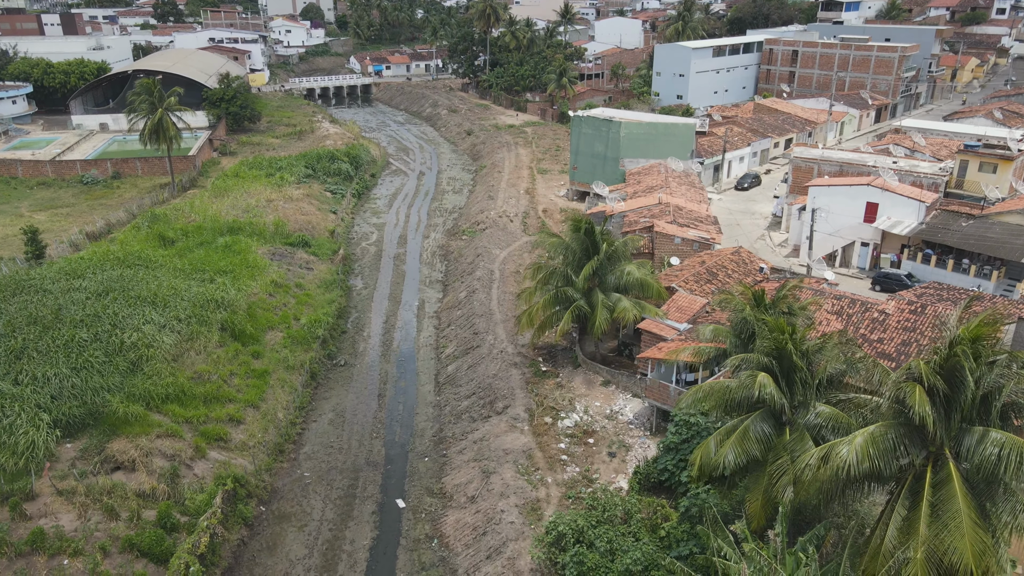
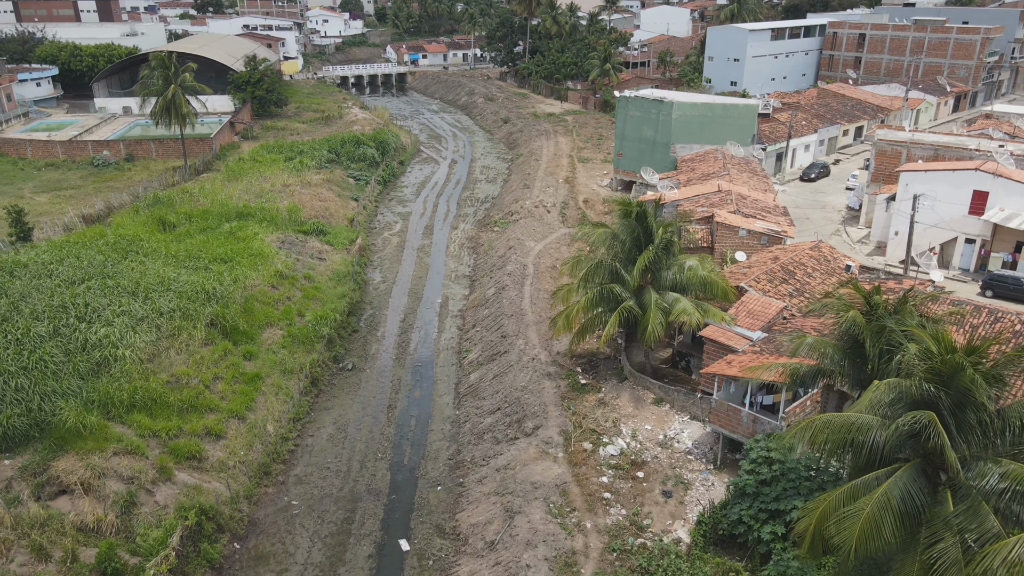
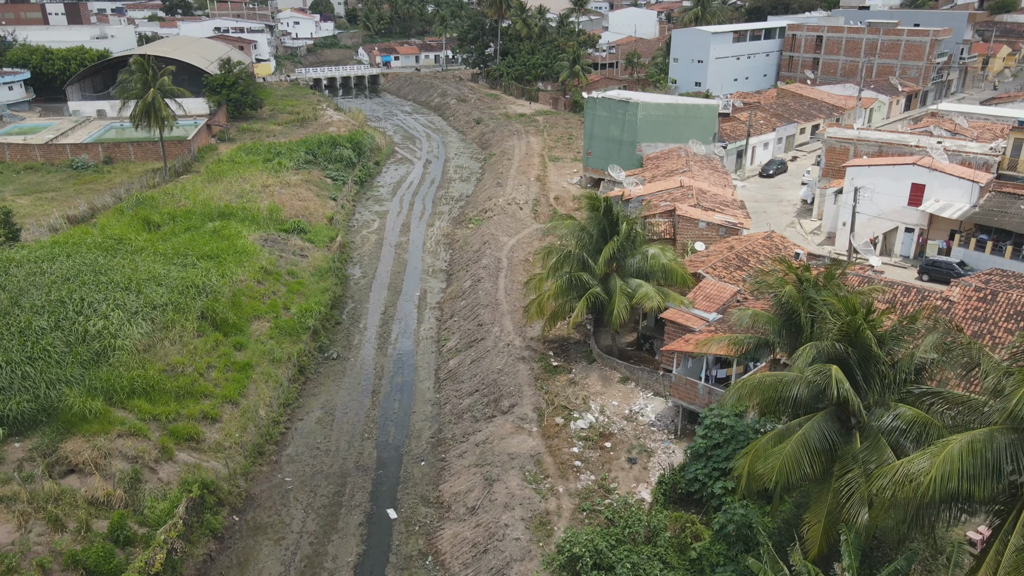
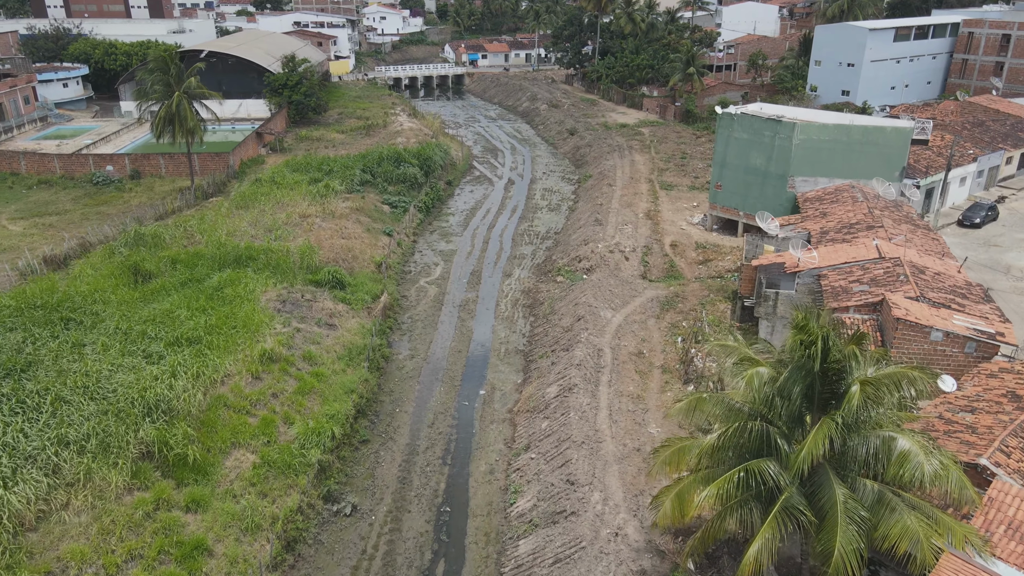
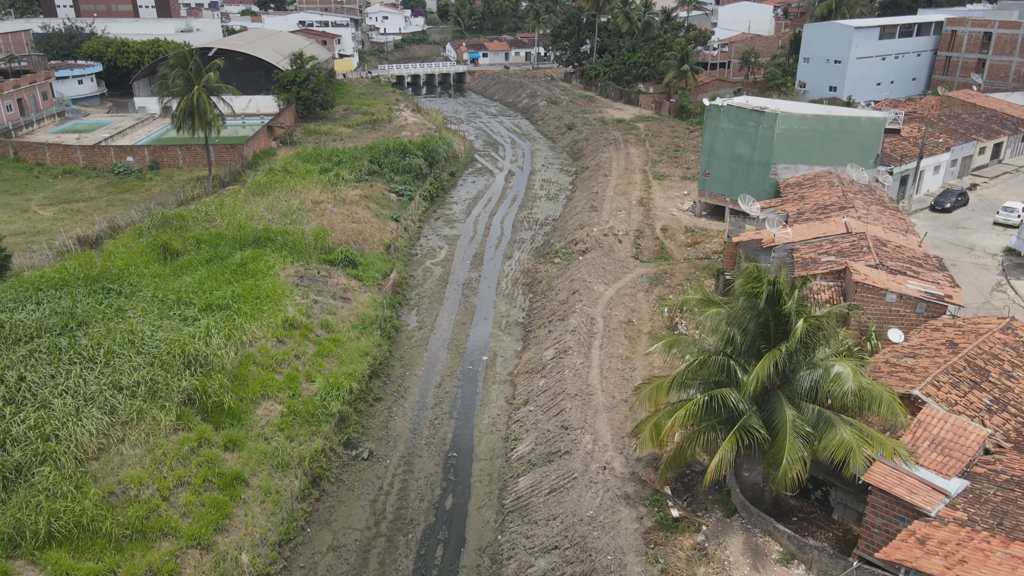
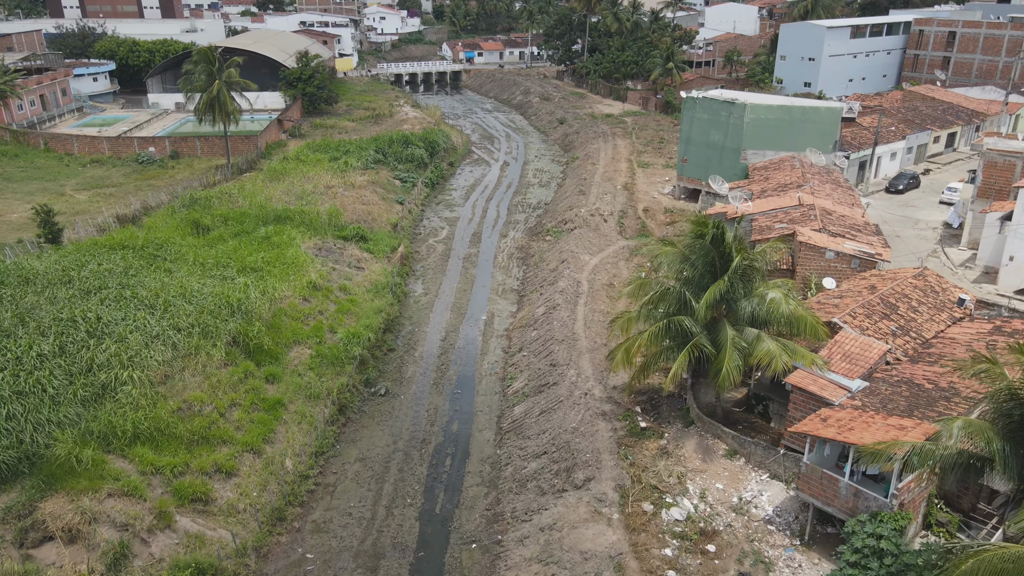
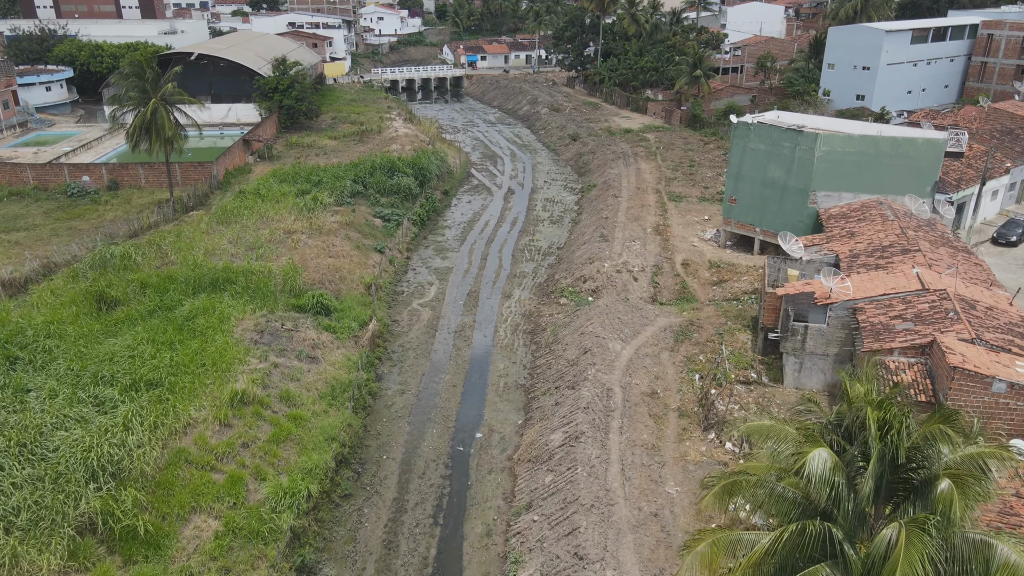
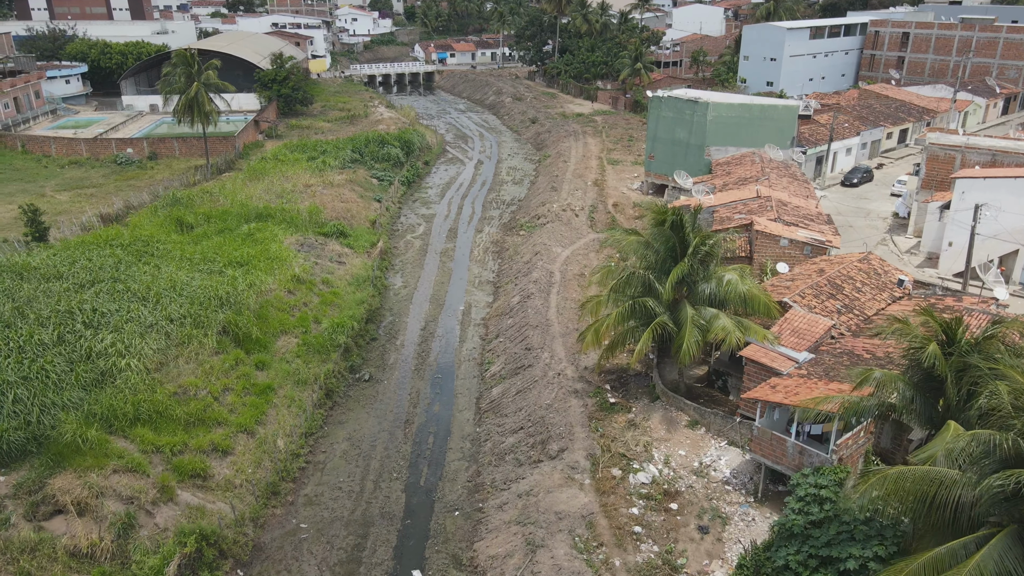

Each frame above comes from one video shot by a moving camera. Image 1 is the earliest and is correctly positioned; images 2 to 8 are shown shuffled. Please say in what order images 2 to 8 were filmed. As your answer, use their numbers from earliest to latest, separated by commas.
3, 2, 8, 6, 5, 4, 7
